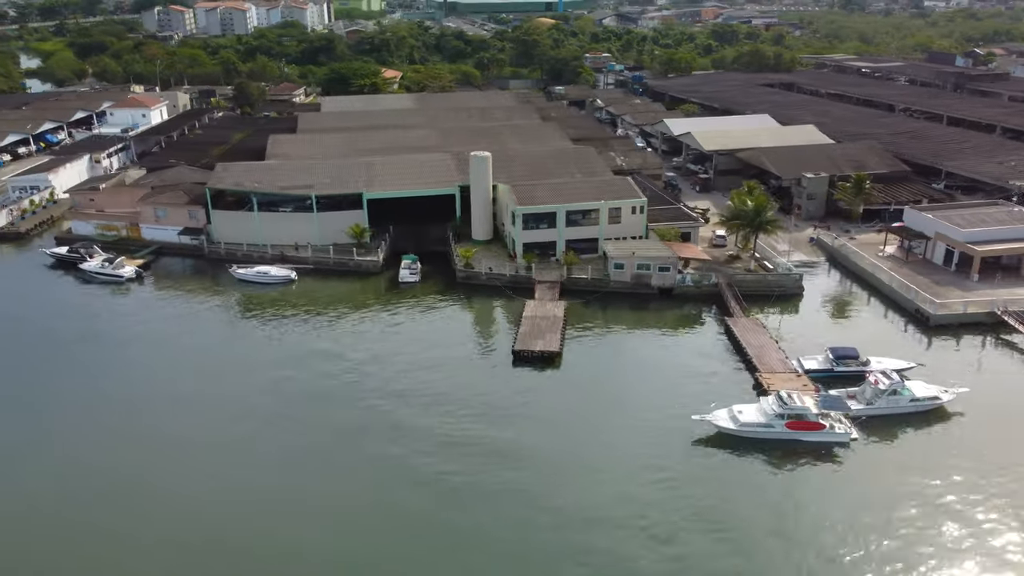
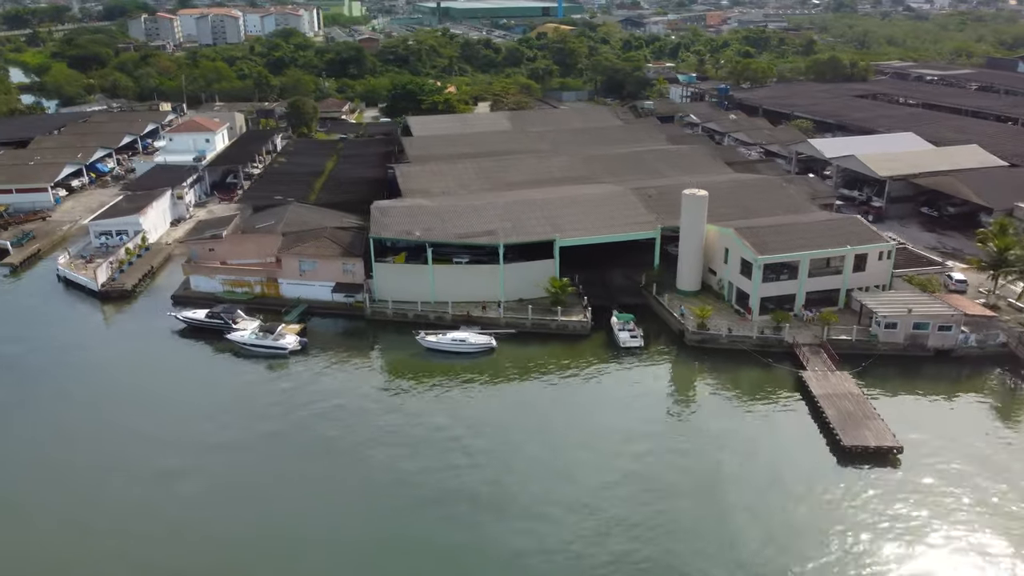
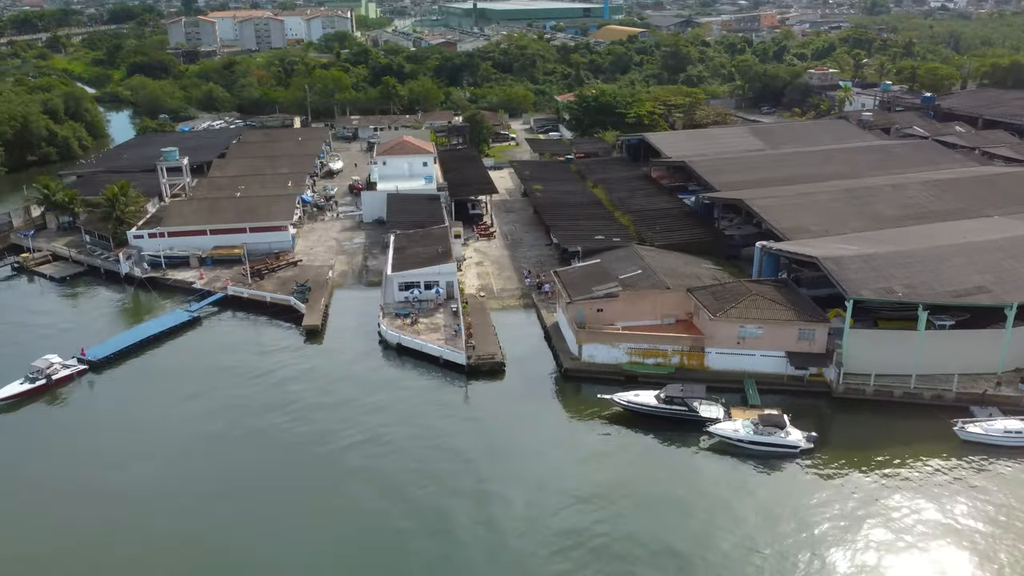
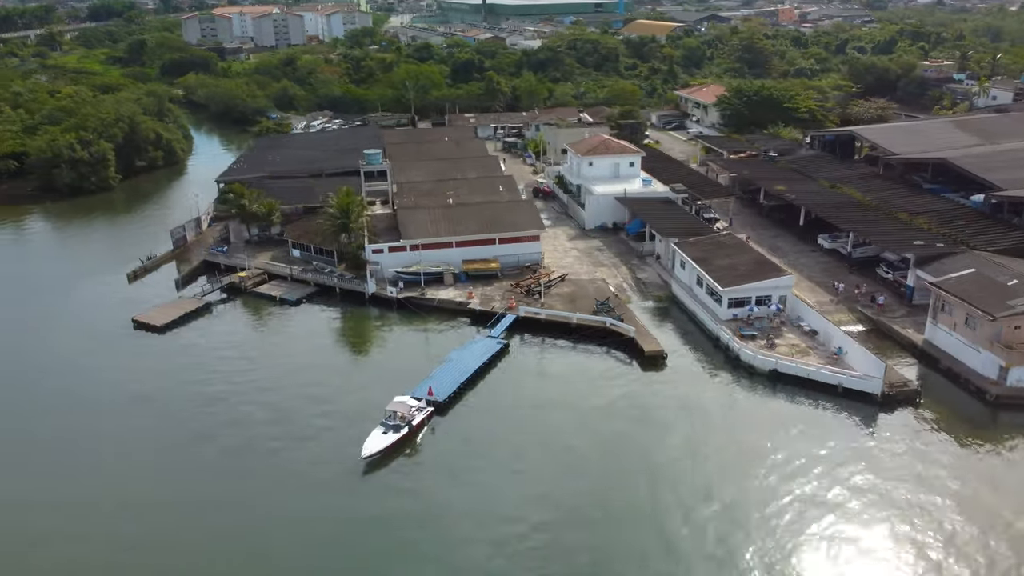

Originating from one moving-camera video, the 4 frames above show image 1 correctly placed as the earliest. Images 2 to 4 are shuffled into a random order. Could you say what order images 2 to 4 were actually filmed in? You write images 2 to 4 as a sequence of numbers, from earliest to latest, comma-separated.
2, 3, 4
